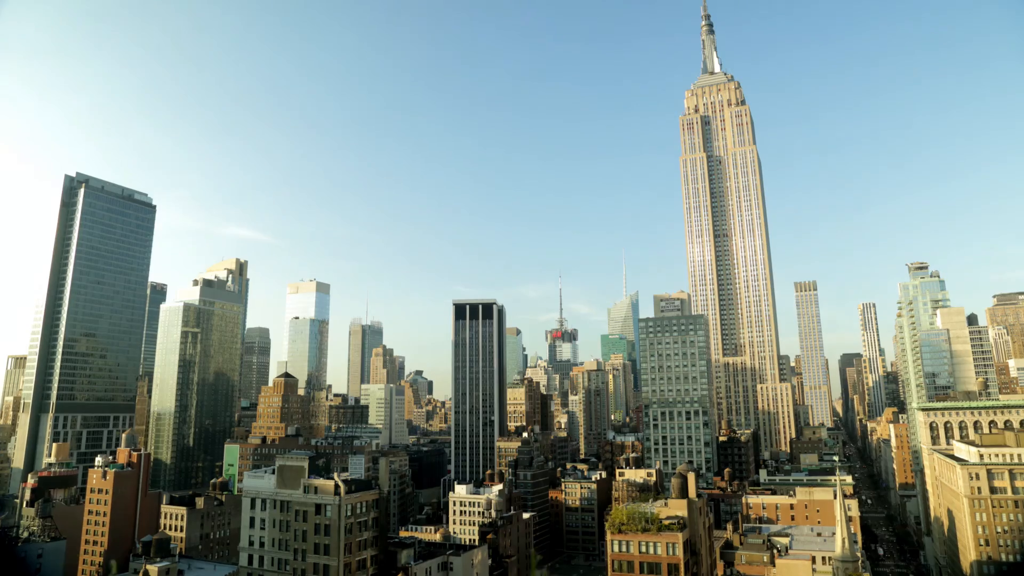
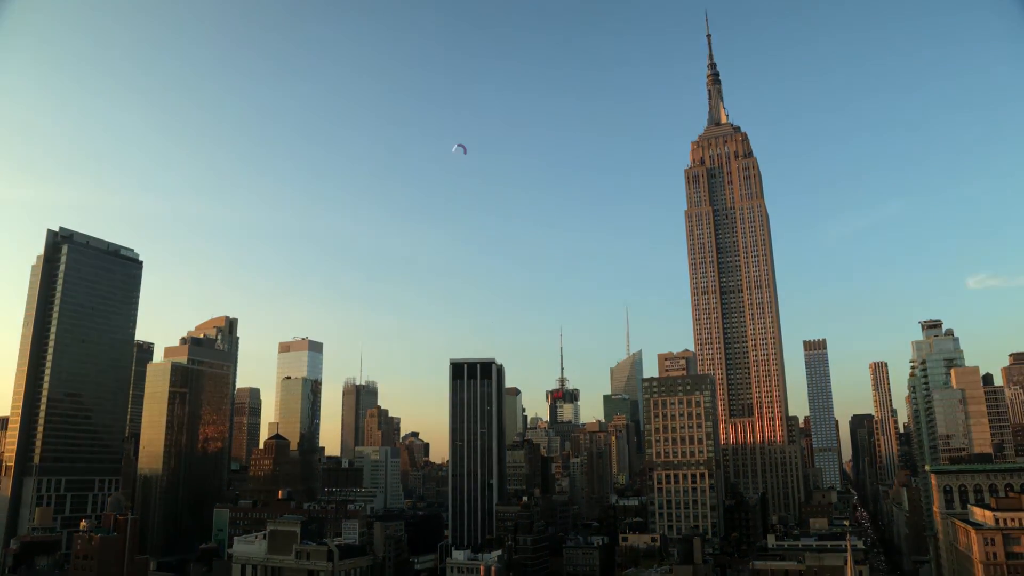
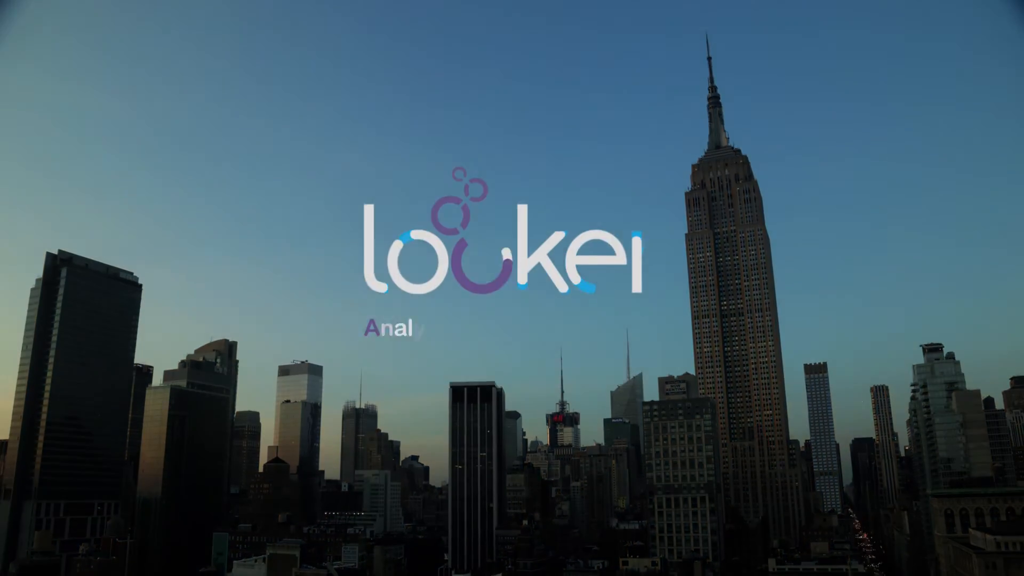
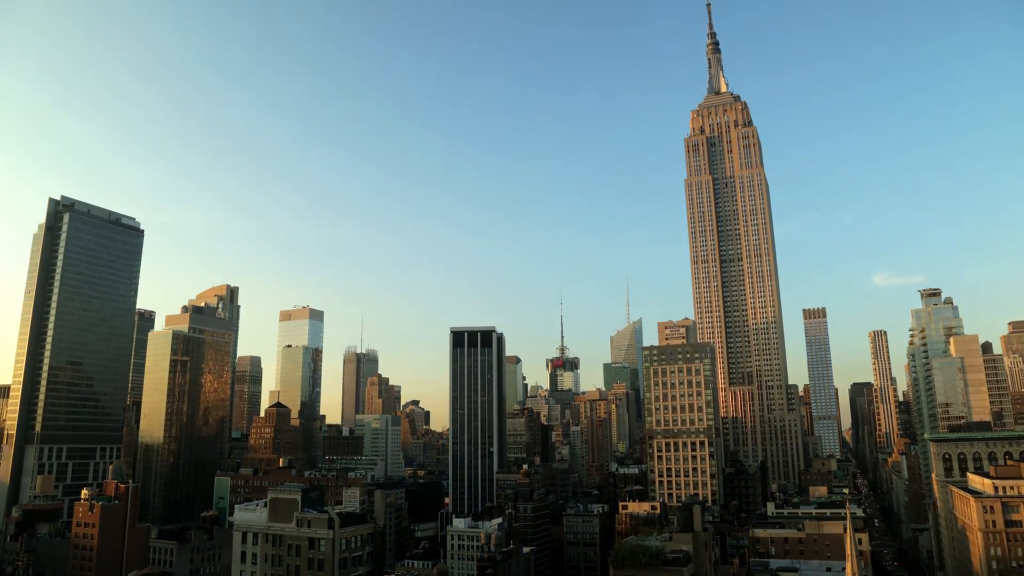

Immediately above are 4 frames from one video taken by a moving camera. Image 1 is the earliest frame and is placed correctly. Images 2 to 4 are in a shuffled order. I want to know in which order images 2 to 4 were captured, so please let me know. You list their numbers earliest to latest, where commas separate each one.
4, 2, 3
